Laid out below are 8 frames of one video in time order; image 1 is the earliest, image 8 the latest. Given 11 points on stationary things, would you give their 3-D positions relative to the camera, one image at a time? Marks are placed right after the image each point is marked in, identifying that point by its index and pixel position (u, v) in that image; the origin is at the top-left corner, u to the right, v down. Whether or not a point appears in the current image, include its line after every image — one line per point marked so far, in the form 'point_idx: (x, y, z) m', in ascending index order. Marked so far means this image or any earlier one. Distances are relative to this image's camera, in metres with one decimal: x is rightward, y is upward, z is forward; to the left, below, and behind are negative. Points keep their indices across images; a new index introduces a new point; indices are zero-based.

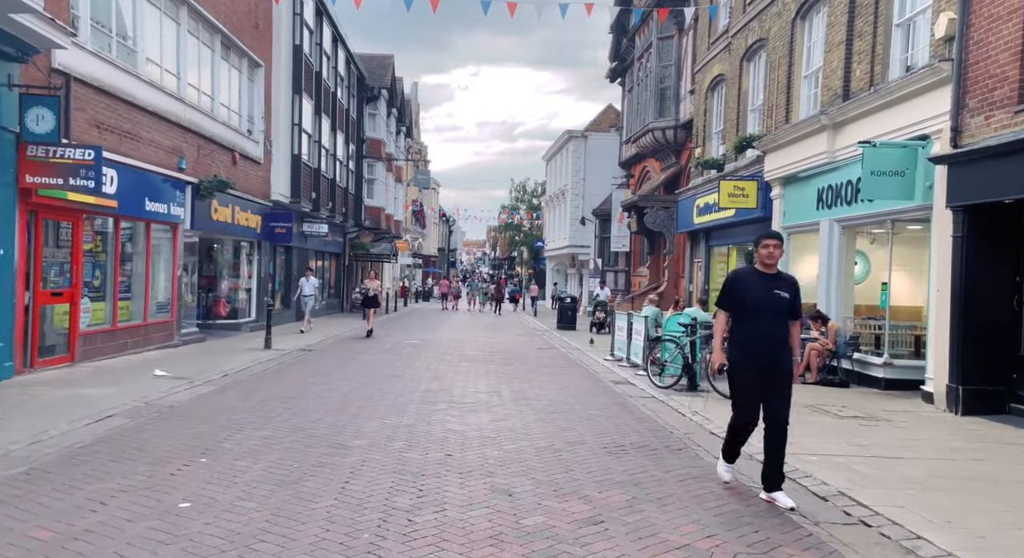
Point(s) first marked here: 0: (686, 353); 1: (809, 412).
0: (+2.4, -1.0, +11.9) m
1: (+3.5, -1.6, +10.2) m
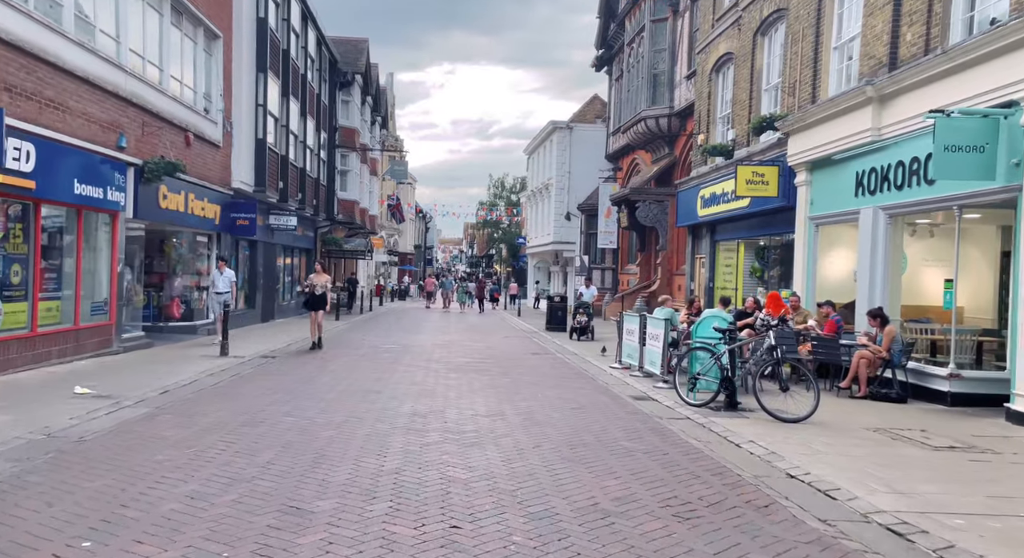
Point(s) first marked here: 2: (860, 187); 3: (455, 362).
0: (+2.4, -1.0, +9.9) m
1: (+3.6, -1.5, +8.2) m
2: (+5.3, +1.4, +13.2) m
3: (-1.0, -1.5, +14.9) m
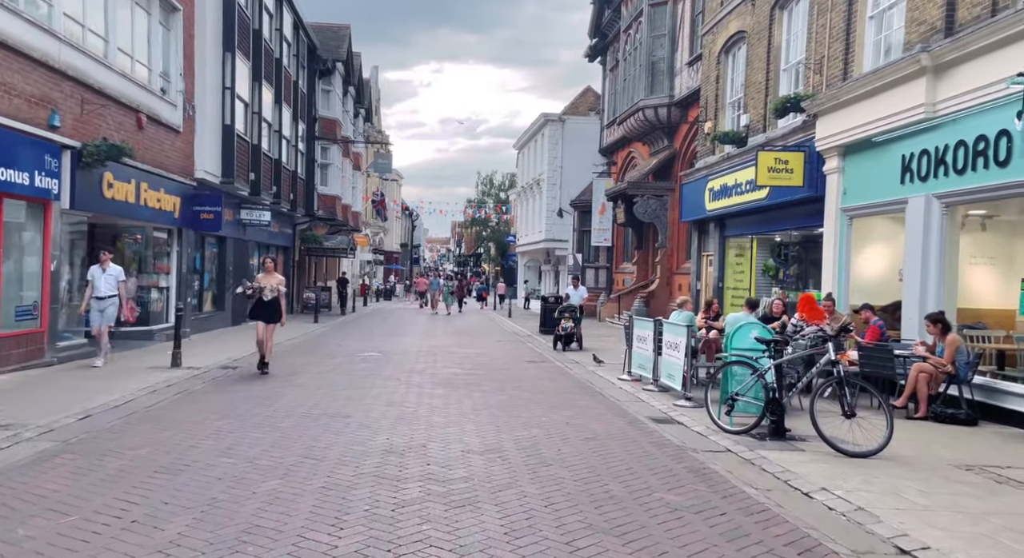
0: (+2.4, -1.0, +8.1) m
1: (+3.6, -1.5, +6.5) m
2: (+5.3, +1.4, +11.5) m
3: (-1.1, -1.5, +13.1) m
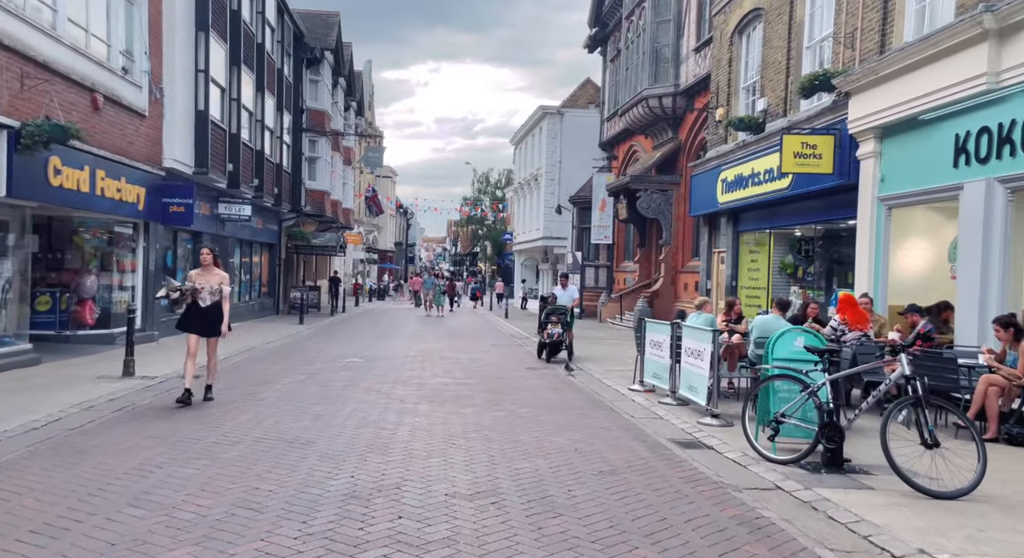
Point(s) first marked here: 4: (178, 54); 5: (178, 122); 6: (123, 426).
0: (+2.4, -0.9, +6.6) m
1: (+3.6, -1.5, +5.0) m
2: (+5.2, +1.5, +10.0) m
3: (-1.1, -1.4, +11.6) m
4: (-7.3, +5.0, +19.0) m
5: (-7.3, +3.4, +18.9) m
6: (-3.7, -1.4, +8.1) m
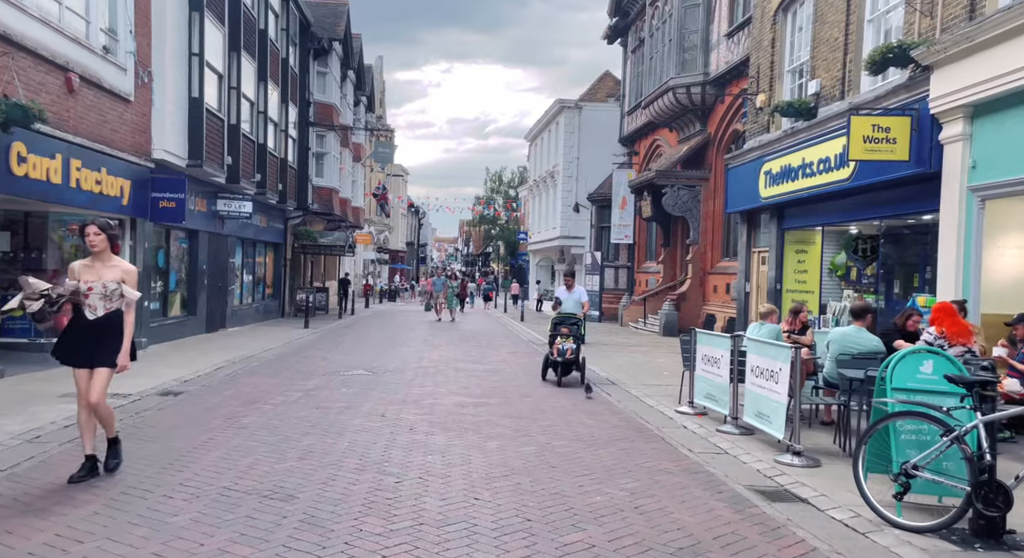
0: (+2.6, -1.0, +4.9) m
1: (+3.8, -1.5, +3.3) m
2: (+5.5, +1.4, +8.3) m
3: (-0.8, -1.5, +10.0) m
4: (-6.9, +4.9, +17.4) m
5: (-6.9, +3.4, +17.4) m
6: (-3.4, -1.5, +6.5) m
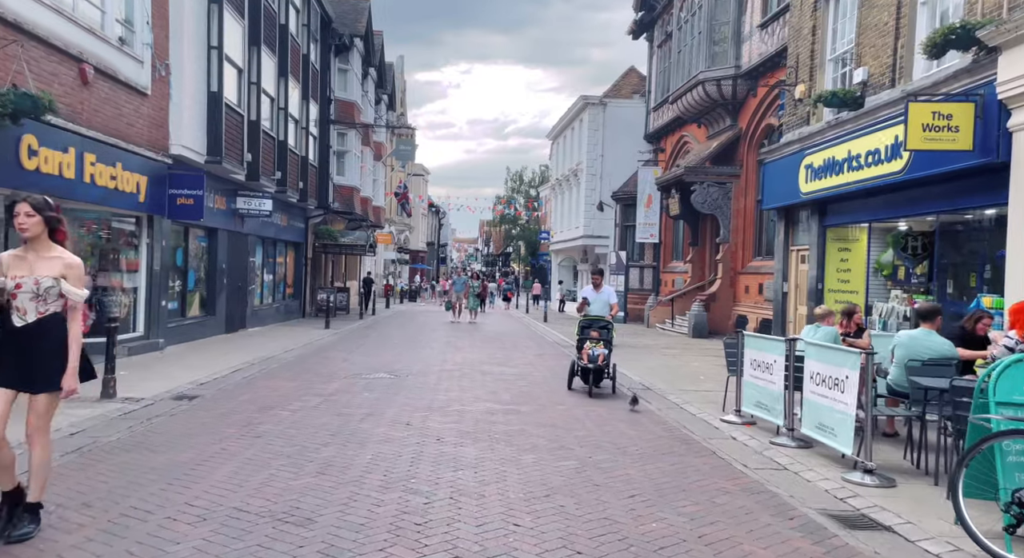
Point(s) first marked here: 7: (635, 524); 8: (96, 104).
0: (+2.9, -1.0, +4.2) m
1: (+4.0, -1.5, +2.5) m
2: (+5.9, +1.4, +7.5) m
3: (-0.4, -1.4, +9.3) m
4: (-6.3, +4.9, +16.9) m
5: (-6.4, +3.4, +16.9) m
6: (-3.1, -1.4, +5.9) m
7: (+0.8, -1.4, +5.0) m
8: (-6.6, +2.8, +13.7) m
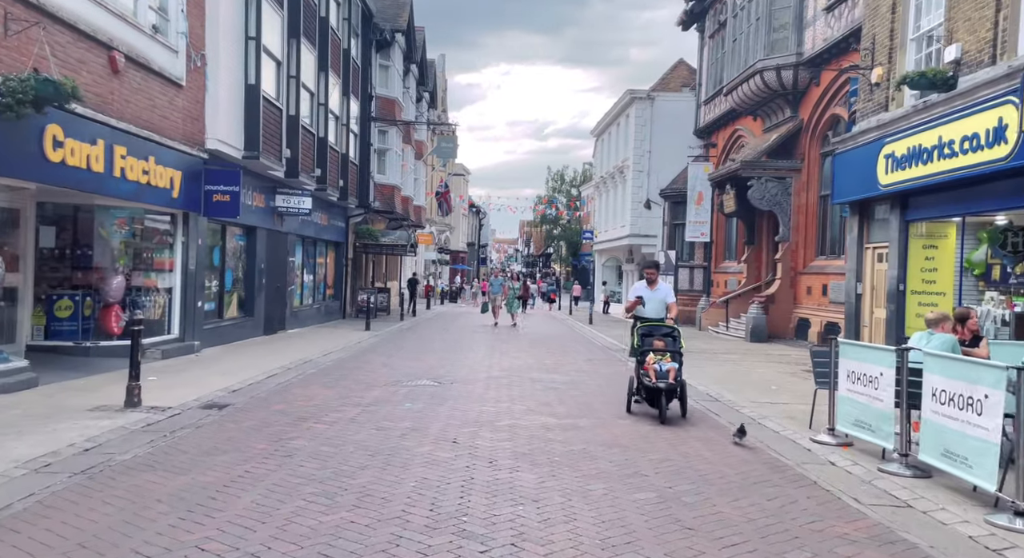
0: (+3.2, -1.0, +3.0) m
1: (+4.3, -1.5, +1.3) m
2: (+6.4, +1.4, +6.2) m
3: (+0.1, -1.4, +8.3) m
4: (-5.4, +4.9, +16.1) m
5: (-5.4, +3.4, +16.1) m
6: (-2.7, -1.4, +5.0) m
7: (+1.2, -1.4, +4.0) m
8: (-5.8, +2.8, +12.9) m
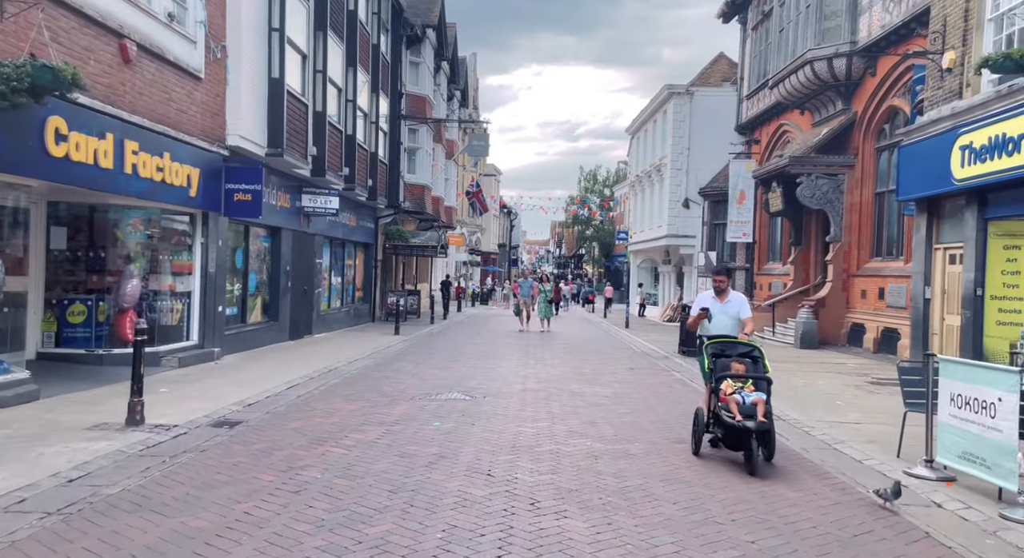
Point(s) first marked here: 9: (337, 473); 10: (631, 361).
0: (+3.4, -1.0, +1.8) m
1: (+4.4, -1.6, +0.1) m
2: (+6.6, +1.4, +4.9) m
3: (+0.5, -1.5, +7.2) m
4: (-4.7, +4.9, +15.3) m
5: (-4.8, +3.4, +15.2) m
6: (-2.4, -1.5, +4.0) m
7: (+1.4, -1.5, +2.8) m
8: (-5.3, +2.7, +12.1) m
9: (-1.3, -1.5, +6.7) m
10: (+2.4, -1.7, +17.5) m
